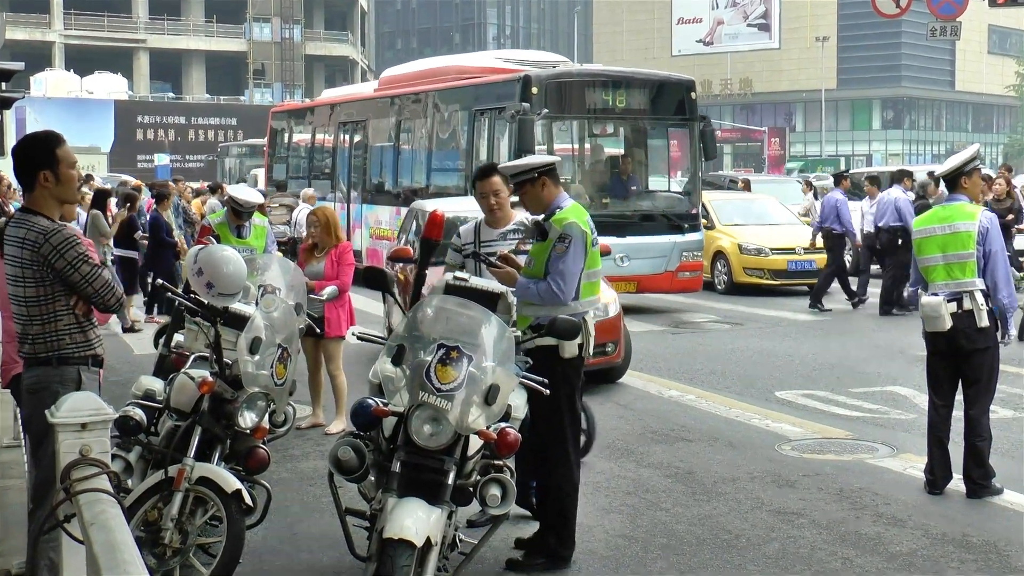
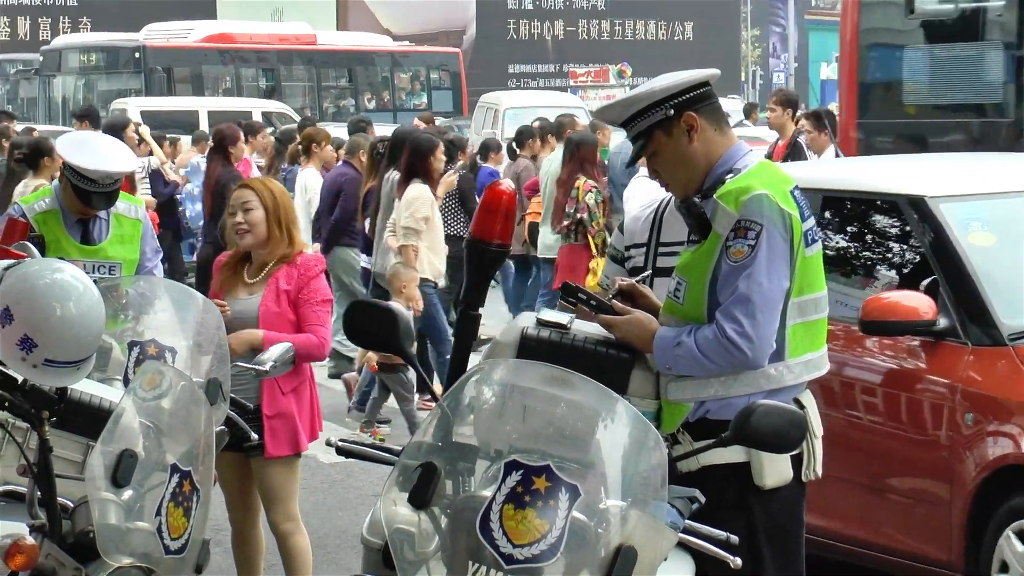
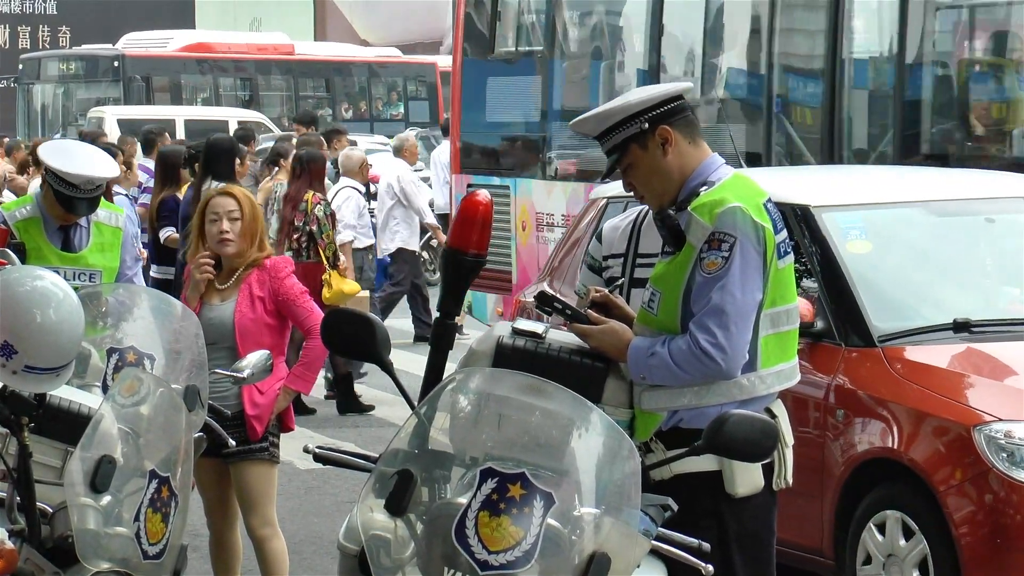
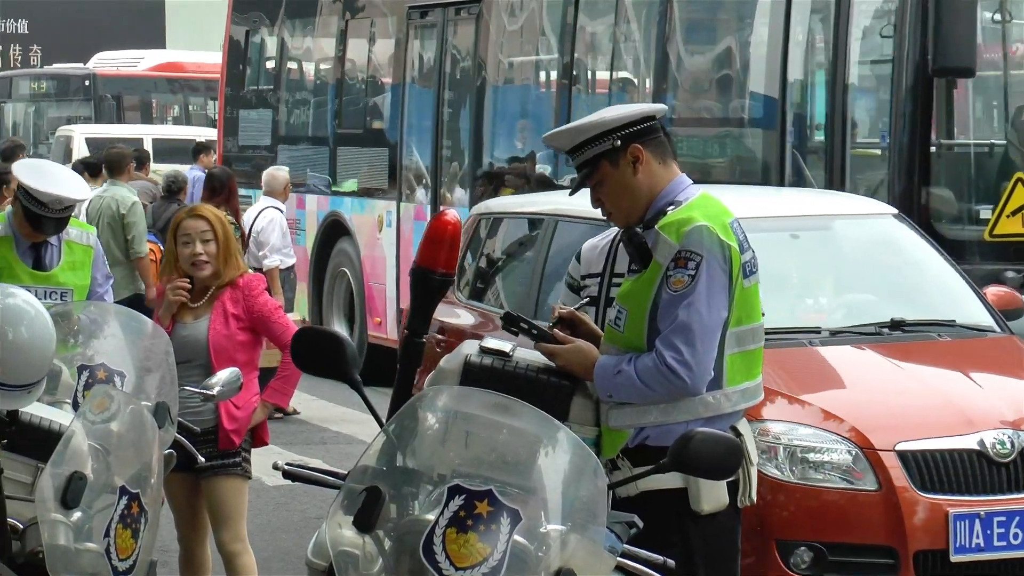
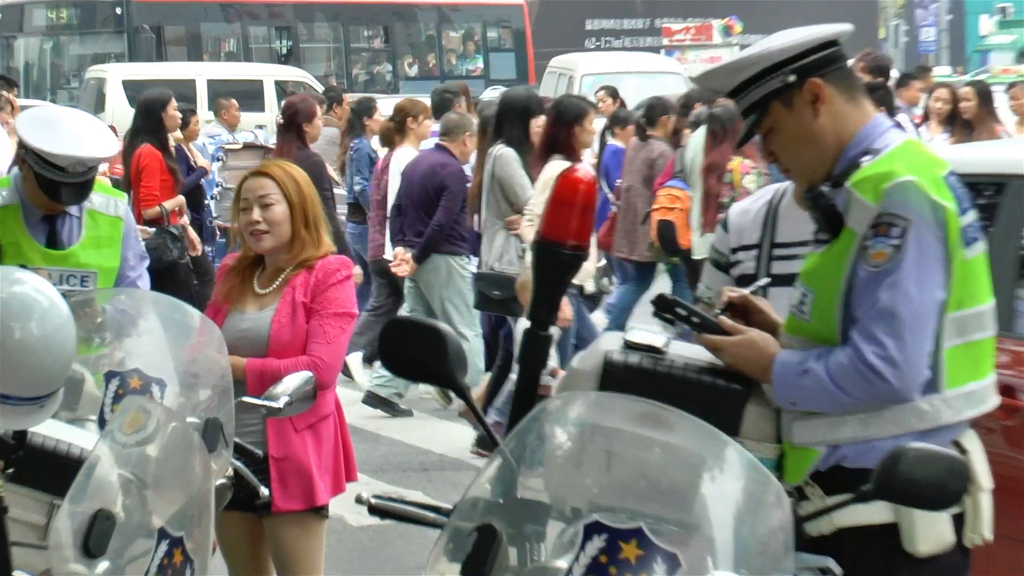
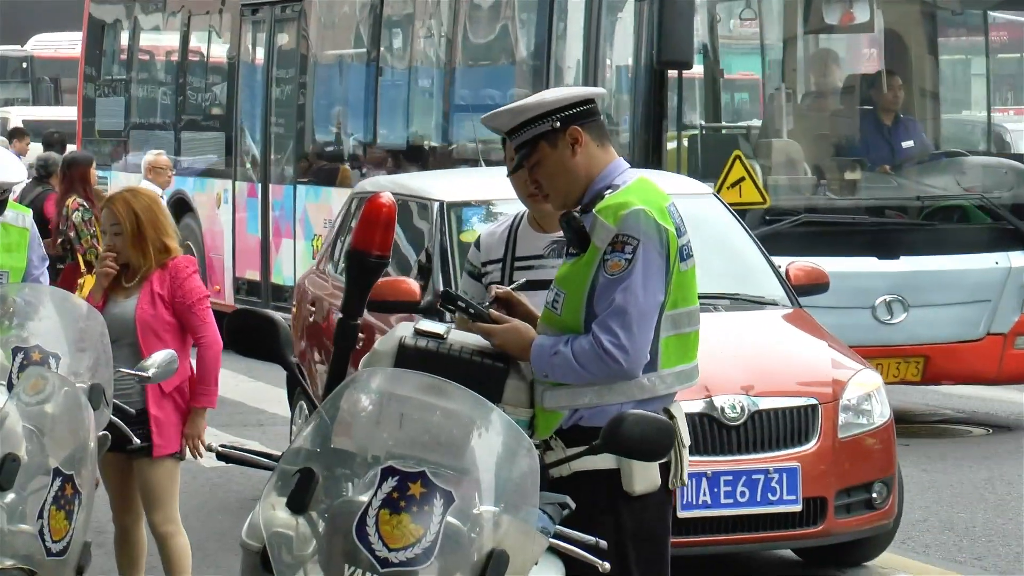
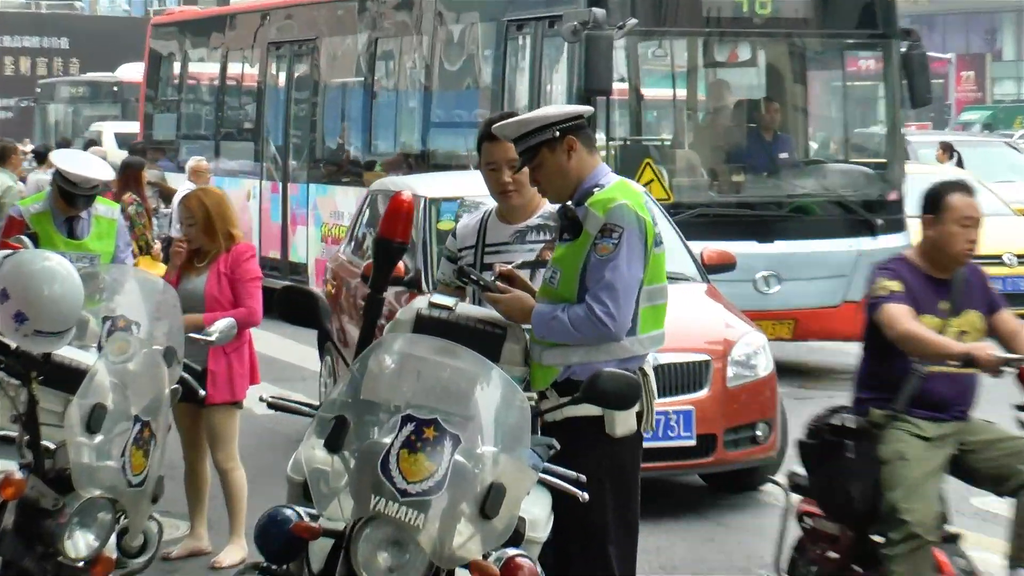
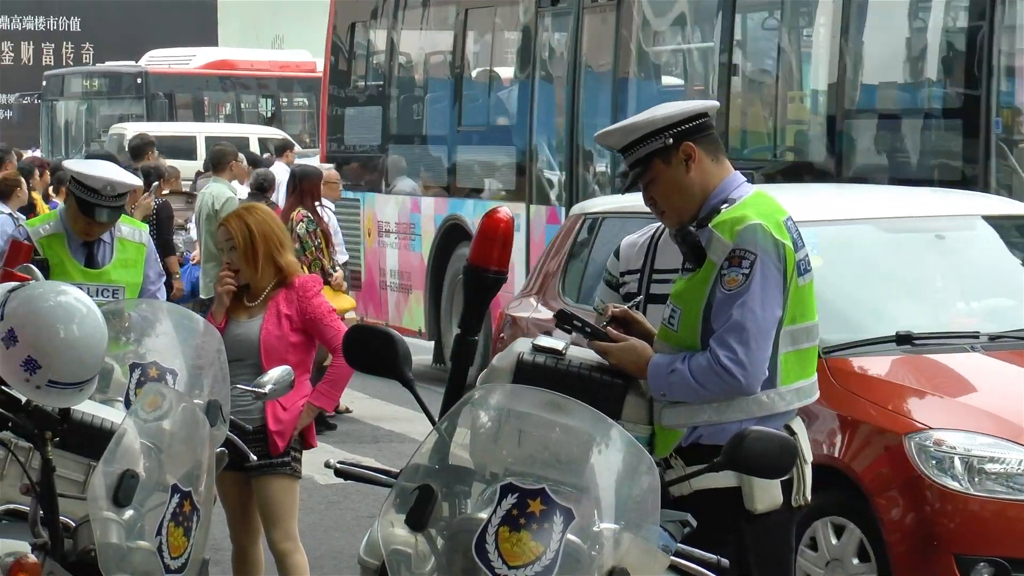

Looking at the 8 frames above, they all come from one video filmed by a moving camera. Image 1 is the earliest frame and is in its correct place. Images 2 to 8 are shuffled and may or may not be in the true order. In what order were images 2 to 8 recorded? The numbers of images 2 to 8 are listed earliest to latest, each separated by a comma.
7, 6, 4, 8, 3, 2, 5
